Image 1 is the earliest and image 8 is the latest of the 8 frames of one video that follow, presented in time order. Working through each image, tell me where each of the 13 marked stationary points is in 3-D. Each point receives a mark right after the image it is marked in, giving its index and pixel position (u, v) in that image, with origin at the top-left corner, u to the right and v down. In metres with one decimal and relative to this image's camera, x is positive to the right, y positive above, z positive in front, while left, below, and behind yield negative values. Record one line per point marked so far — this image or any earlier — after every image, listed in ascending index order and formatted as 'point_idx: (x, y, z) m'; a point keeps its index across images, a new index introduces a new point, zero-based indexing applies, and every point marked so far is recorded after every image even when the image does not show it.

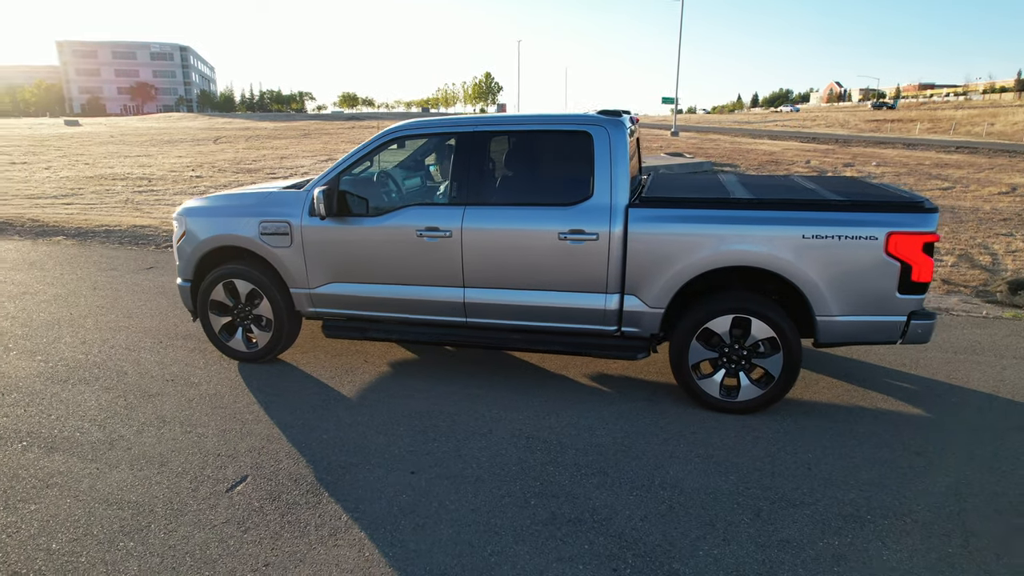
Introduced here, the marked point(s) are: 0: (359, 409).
0: (-1.1, -0.8, +4.4) m
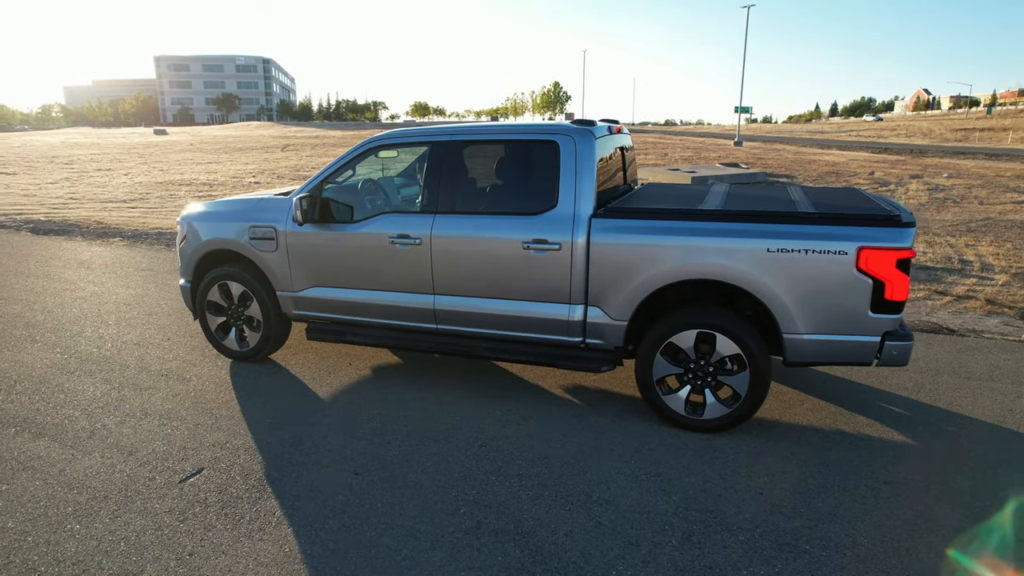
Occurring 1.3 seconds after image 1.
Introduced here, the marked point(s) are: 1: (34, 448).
0: (-1.3, -0.9, +4.6) m
1: (-3.0, -1.0, +4.0) m
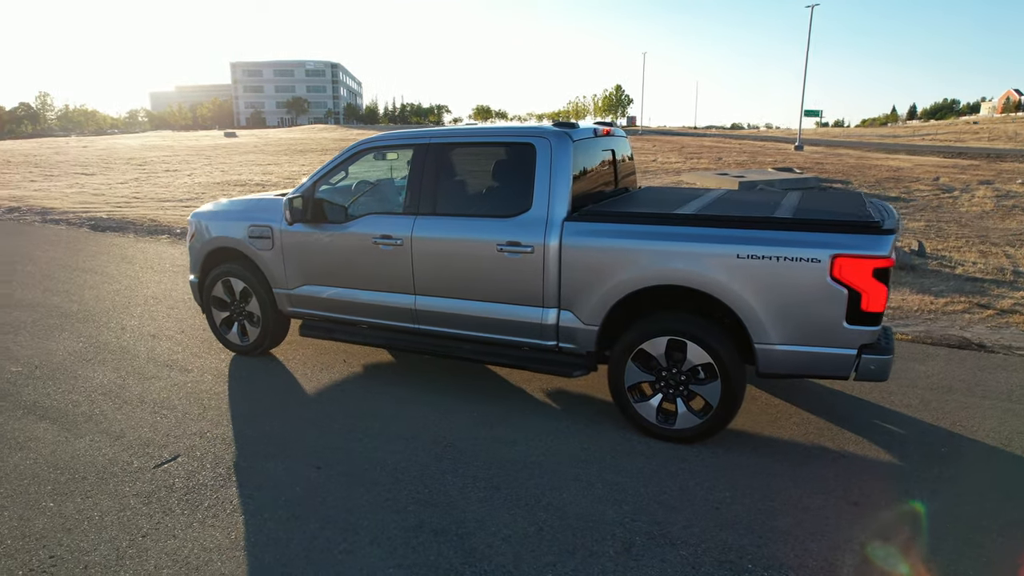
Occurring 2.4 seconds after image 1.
0: (-1.5, -0.8, +4.7) m
1: (-3.2, -0.9, +4.3) m
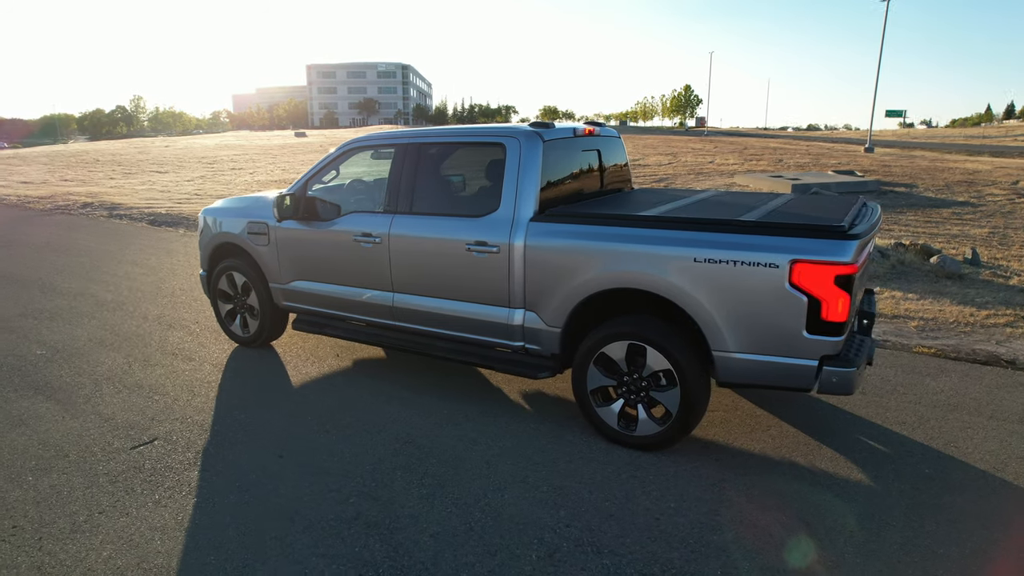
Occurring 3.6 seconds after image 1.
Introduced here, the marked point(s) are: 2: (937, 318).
0: (-1.6, -0.8, +4.8) m
1: (-3.4, -0.9, +4.7) m
2: (+4.8, -0.3, +7.3) m
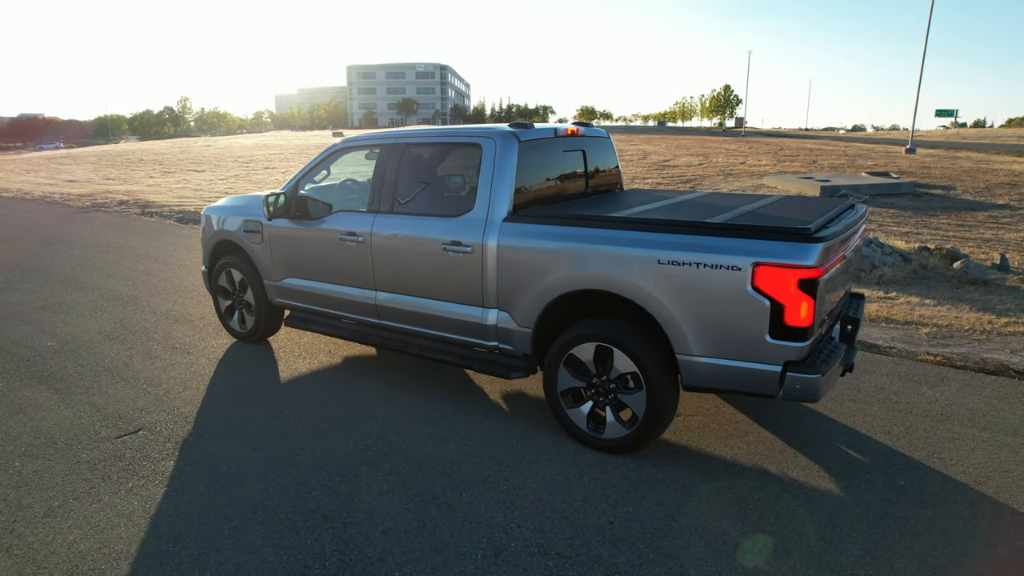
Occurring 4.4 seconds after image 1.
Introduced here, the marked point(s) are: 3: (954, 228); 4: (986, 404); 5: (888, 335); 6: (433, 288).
0: (-1.8, -0.8, +4.9) m
1: (-3.5, -0.8, +4.9) m
2: (+4.8, -0.4, +7.1) m
3: (+8.6, +1.2, +12.6) m
4: (+3.4, -0.8, +4.7) m
5: (+3.9, -0.5, +6.7) m
6: (-0.5, 0.0, +4.5) m
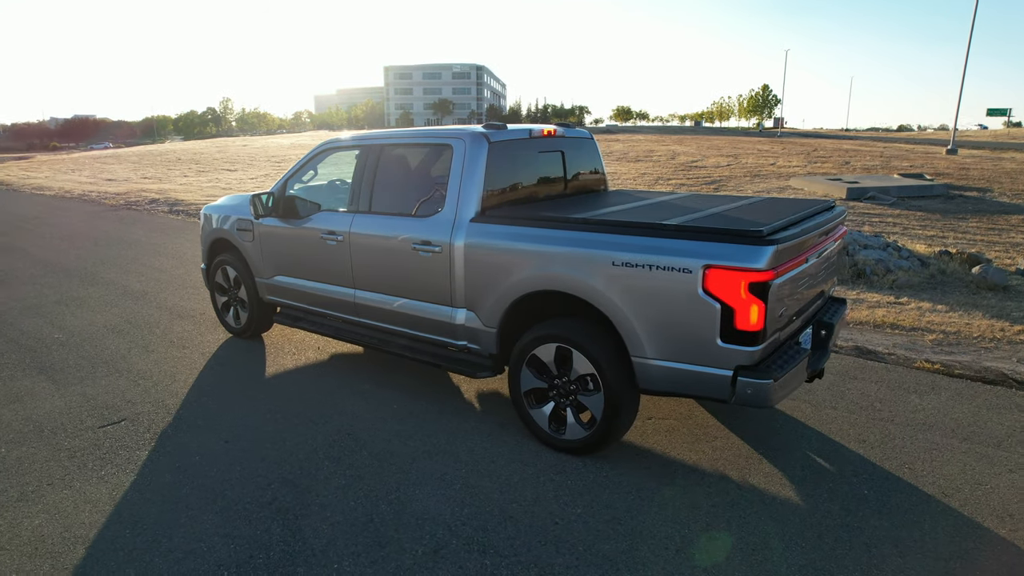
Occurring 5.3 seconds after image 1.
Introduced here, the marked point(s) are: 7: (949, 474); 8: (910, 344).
0: (-2.0, -0.8, +5.1) m
1: (-3.7, -0.8, +5.1) m
2: (+4.7, -0.5, +6.8) m
3: (+8.8, +1.1, +12.2) m
4: (+3.2, -0.9, +4.5) m
5: (+3.8, -0.5, +6.5) m
6: (-0.7, 0.0, +4.5) m
7: (+2.5, -1.1, +3.7) m
8: (+4.0, -0.6, +6.5) m
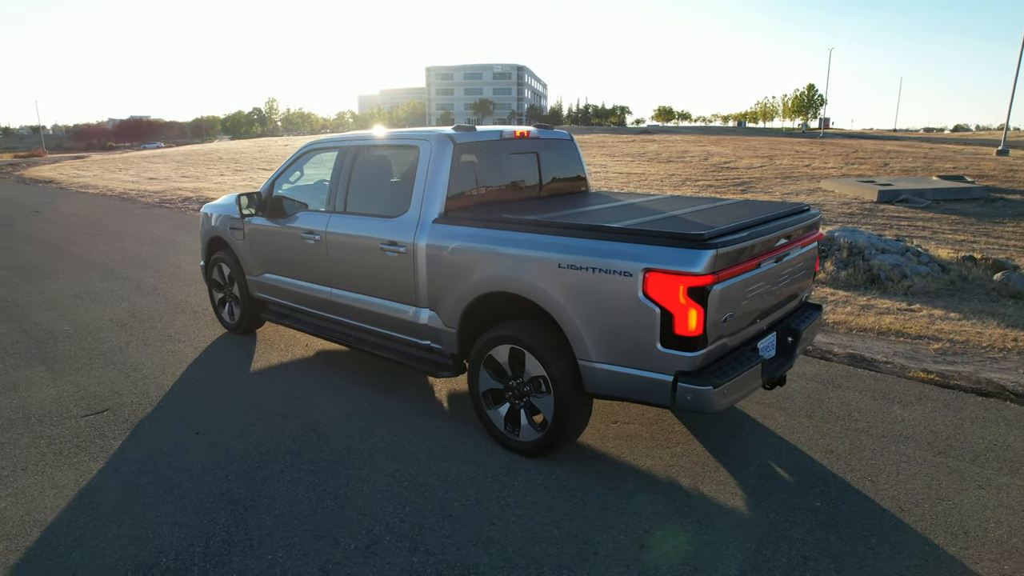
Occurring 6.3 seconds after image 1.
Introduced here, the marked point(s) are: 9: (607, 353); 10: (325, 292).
0: (-2.1, -0.7, +5.2) m
1: (-3.9, -0.7, +5.3) m
2: (+4.6, -0.5, +6.6) m
3: (+9.1, +0.9, +11.6) m
4: (+3.0, -0.9, +4.3) m
5: (+3.7, -0.6, +6.3) m
6: (-1.0, 0.0, +4.6) m
7: (+2.2, -1.1, +3.6) m
8: (+3.8, -0.6, +6.3) m
9: (+0.5, -0.3, +3.4) m
10: (-1.4, 0.0, +5.1) m
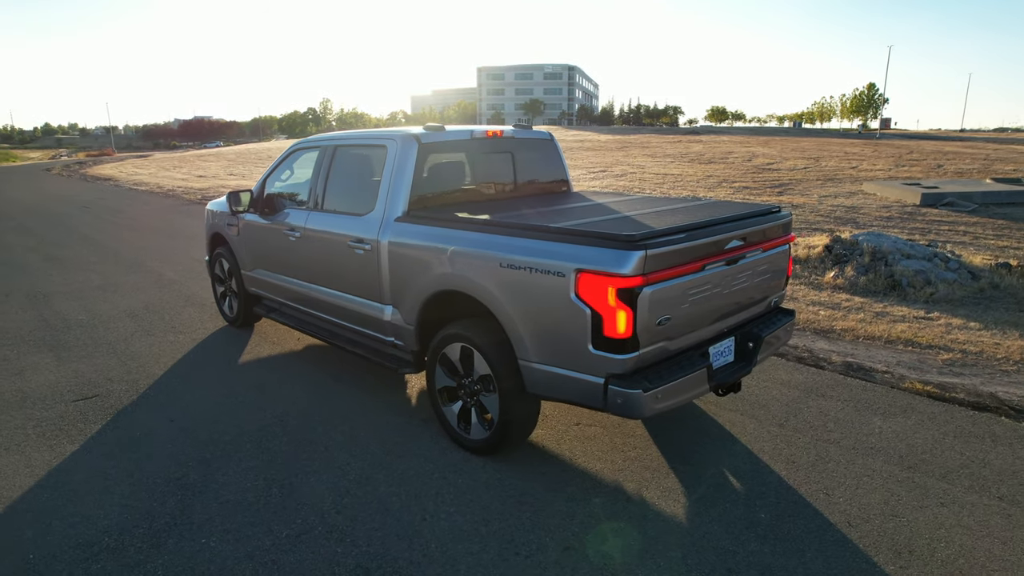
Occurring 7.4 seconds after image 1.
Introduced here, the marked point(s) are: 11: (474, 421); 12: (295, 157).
0: (-2.3, -0.7, +5.4) m
1: (-4.1, -0.6, +5.6) m
2: (+4.5, -0.6, +6.2) m
3: (+9.4, +0.7, +11.0) m
4: (+2.7, -1.0, +4.1) m
5: (+3.6, -0.7, +6.1) m
6: (-1.2, 0.0, +4.7) m
7: (+1.9, -1.1, +3.5) m
8: (+3.7, -0.7, +6.0) m
9: (+0.2, -0.3, +3.4) m
10: (-1.6, 0.0, +5.2) m
11: (-0.2, -0.8, +3.9) m
12: (-1.8, +1.1, +5.5) m
